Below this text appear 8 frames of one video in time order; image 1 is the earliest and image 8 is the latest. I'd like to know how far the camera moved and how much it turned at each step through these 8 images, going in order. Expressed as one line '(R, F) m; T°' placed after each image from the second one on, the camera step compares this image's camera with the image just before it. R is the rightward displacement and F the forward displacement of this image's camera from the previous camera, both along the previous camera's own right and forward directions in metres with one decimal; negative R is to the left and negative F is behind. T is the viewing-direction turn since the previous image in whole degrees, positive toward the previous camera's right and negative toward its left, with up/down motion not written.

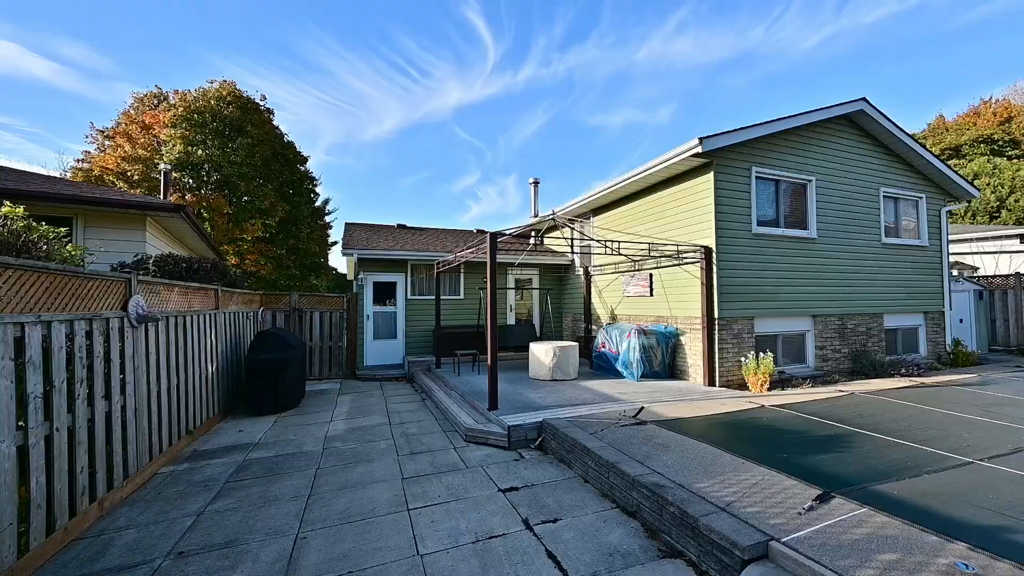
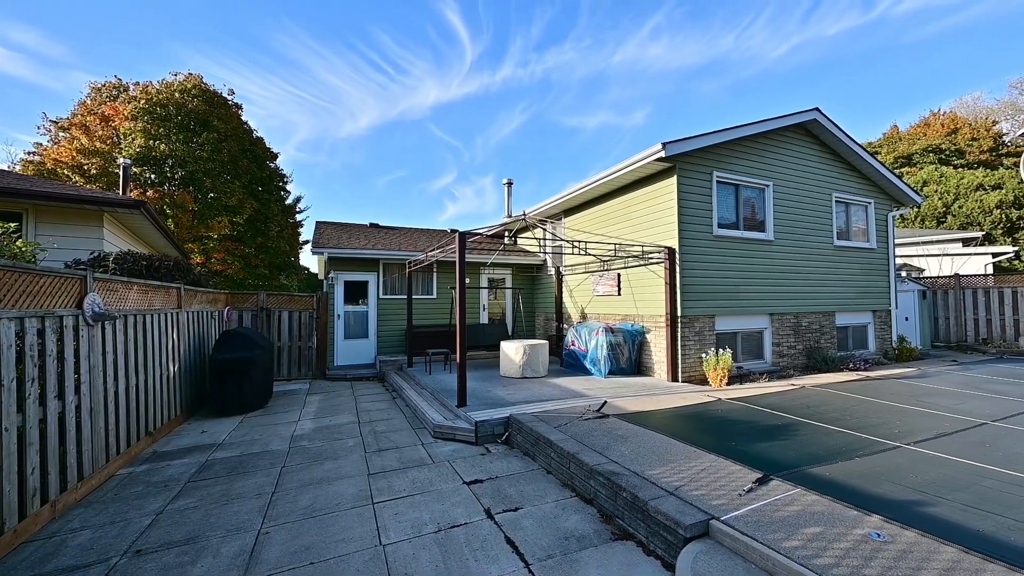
(+0.1, -0.1) m; +3°
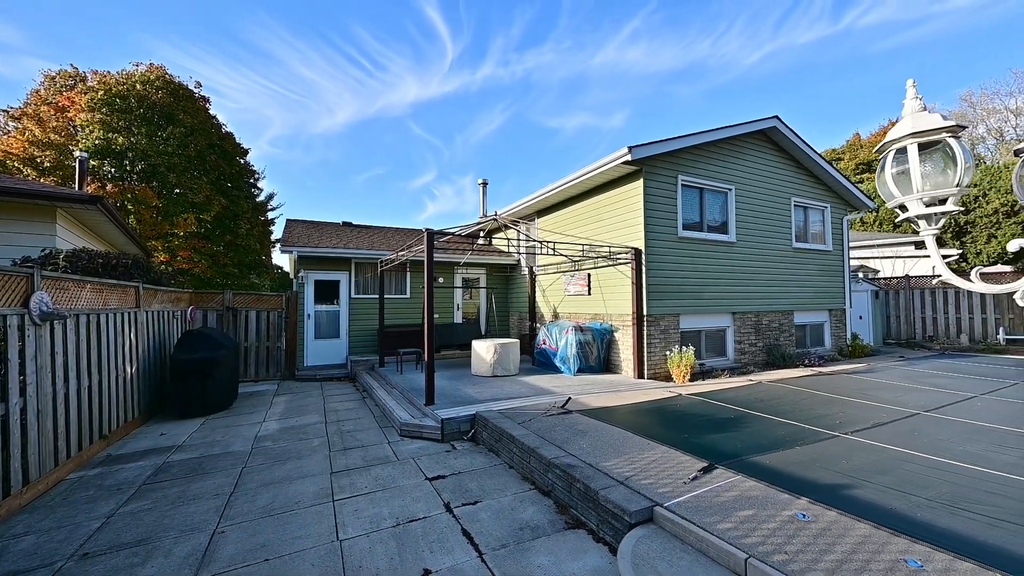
(+0.2, -0.1) m; +3°
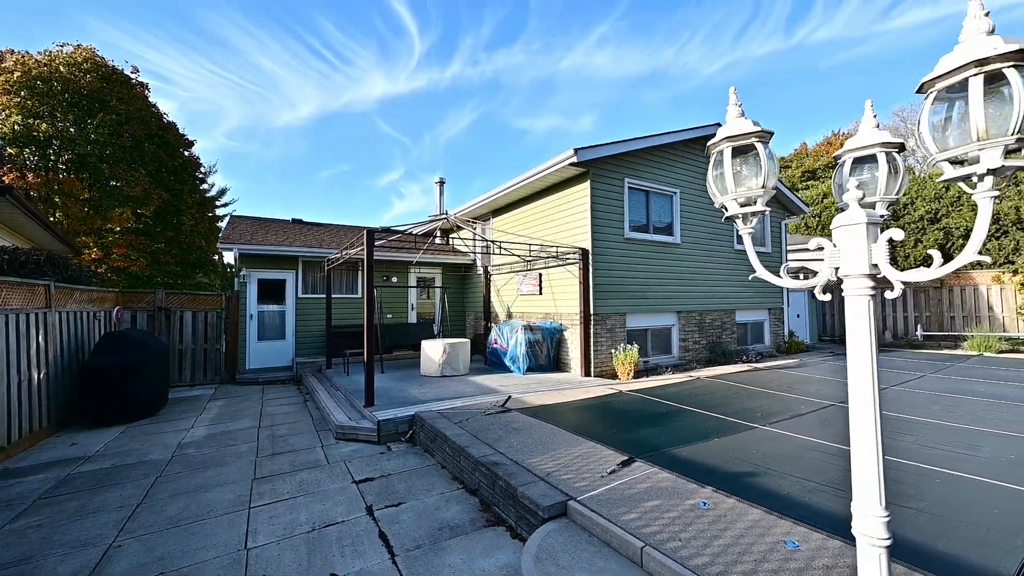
(+0.4, 0.0) m; +4°
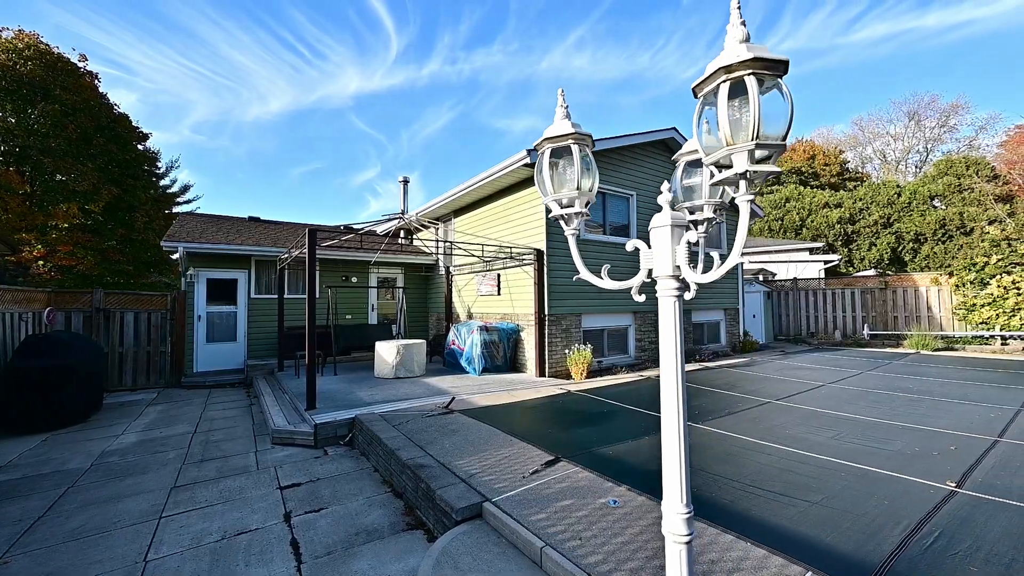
(+0.4, 0.0) m; +3°
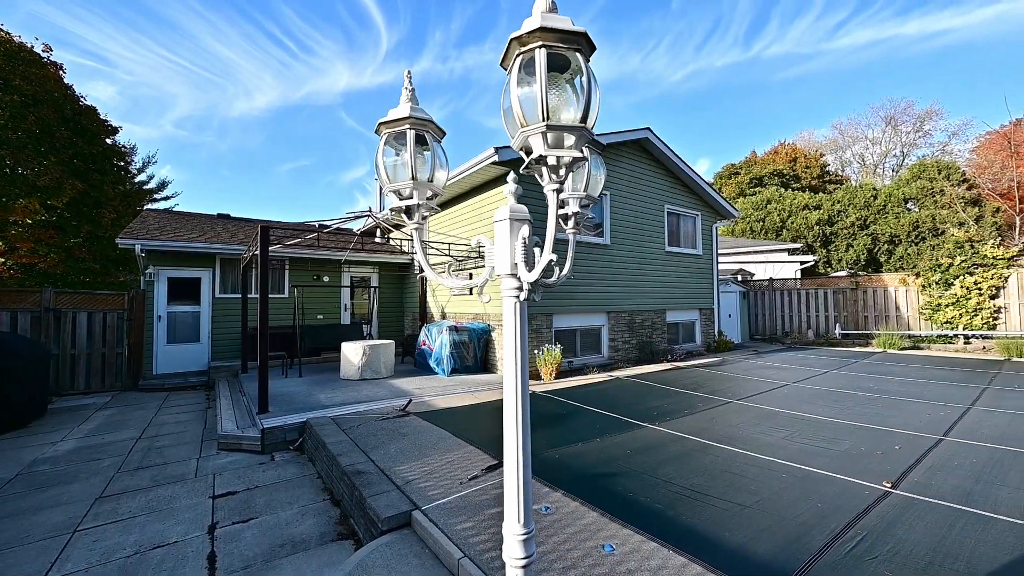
(+0.4, +0.1) m; +2°
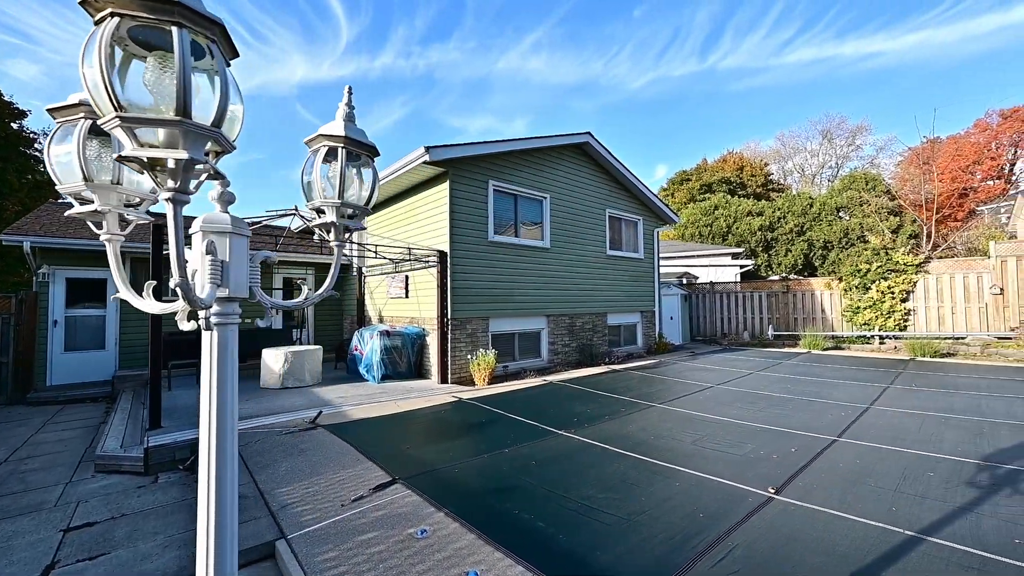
(+0.5, +0.1) m; +5°
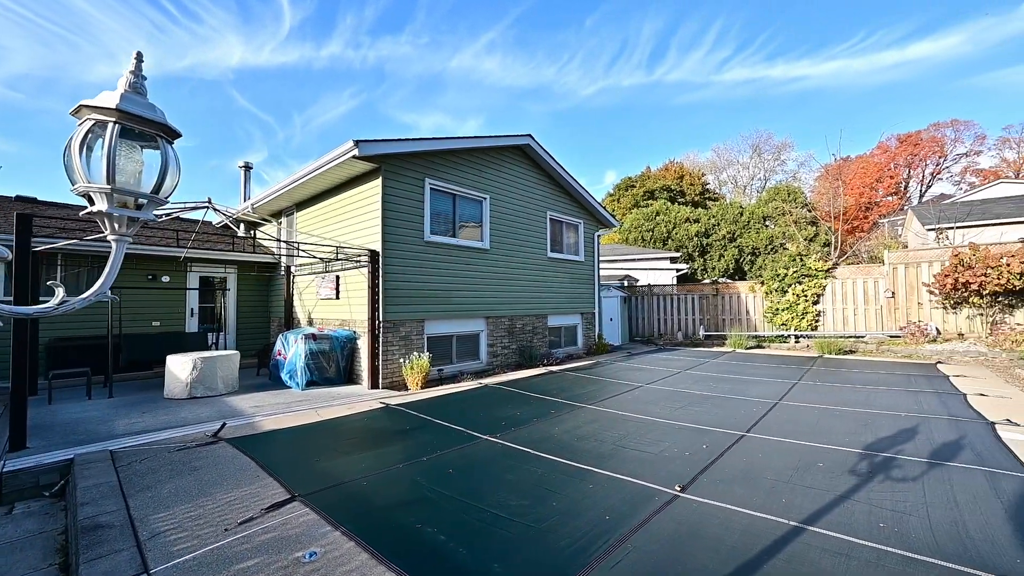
(+0.3, +0.1) m; +7°
